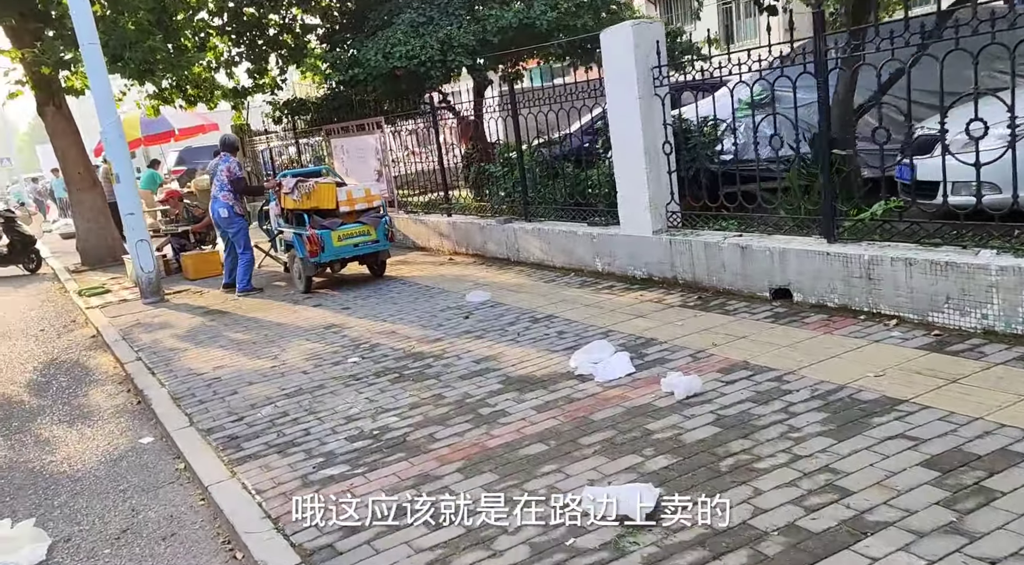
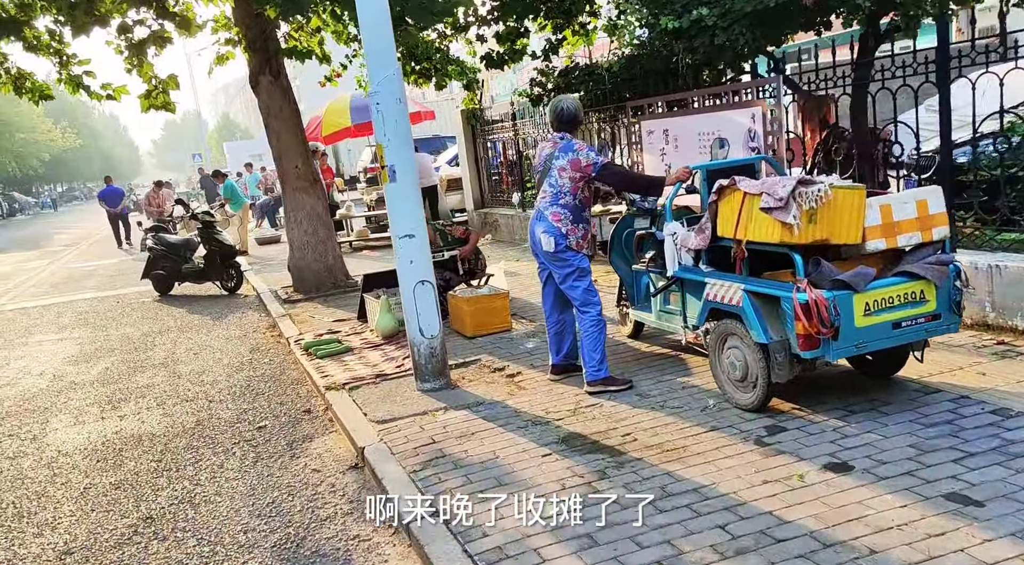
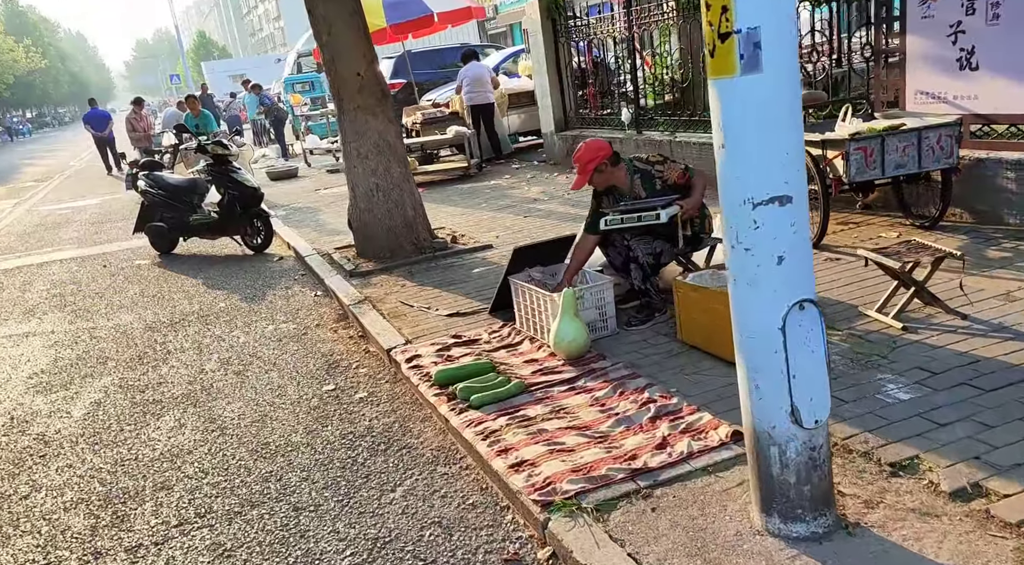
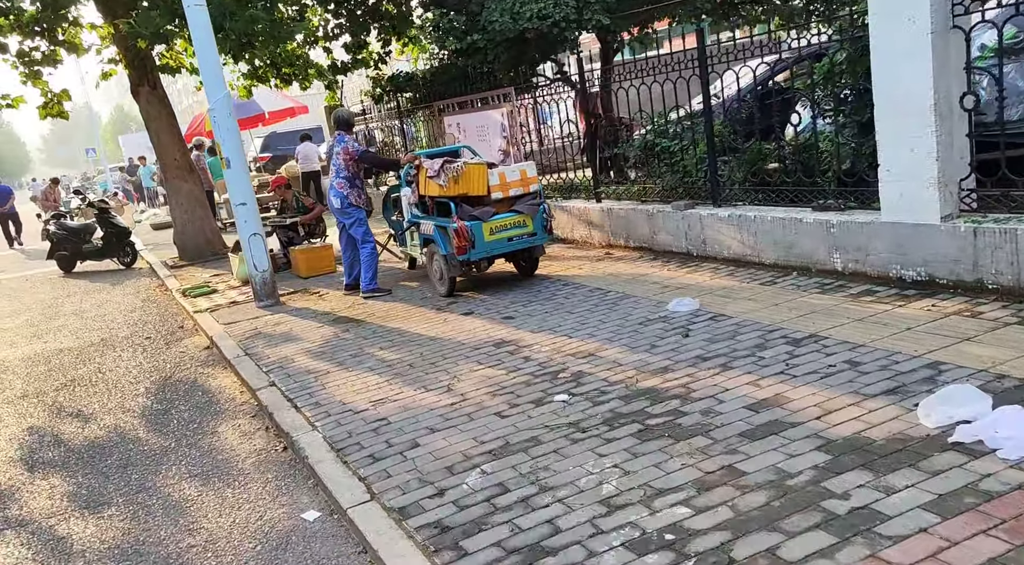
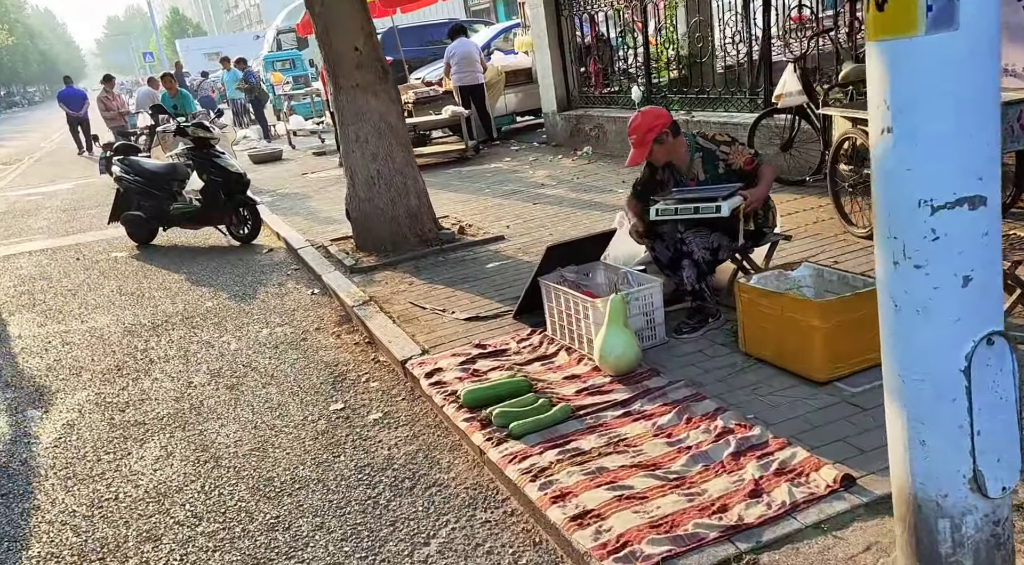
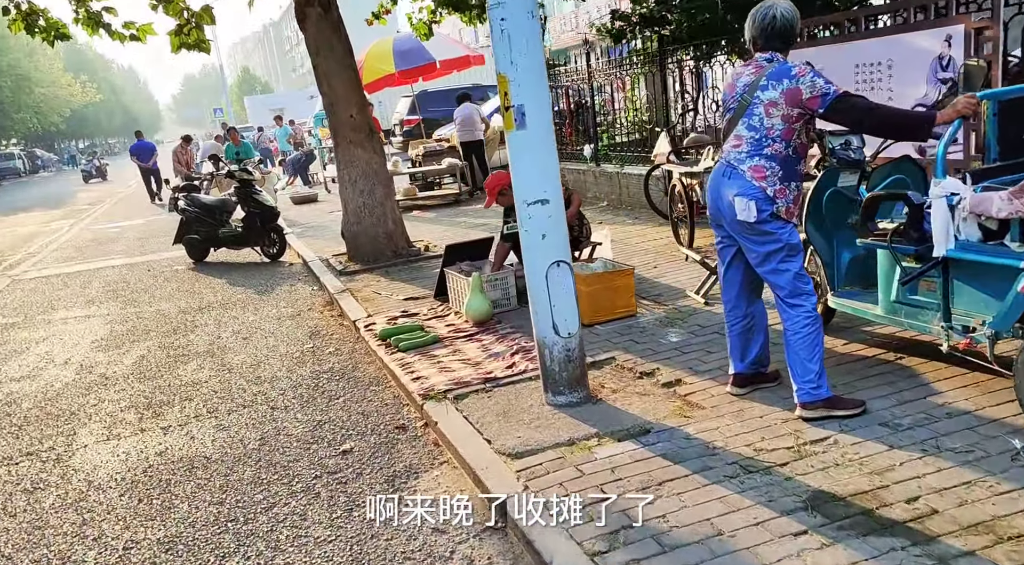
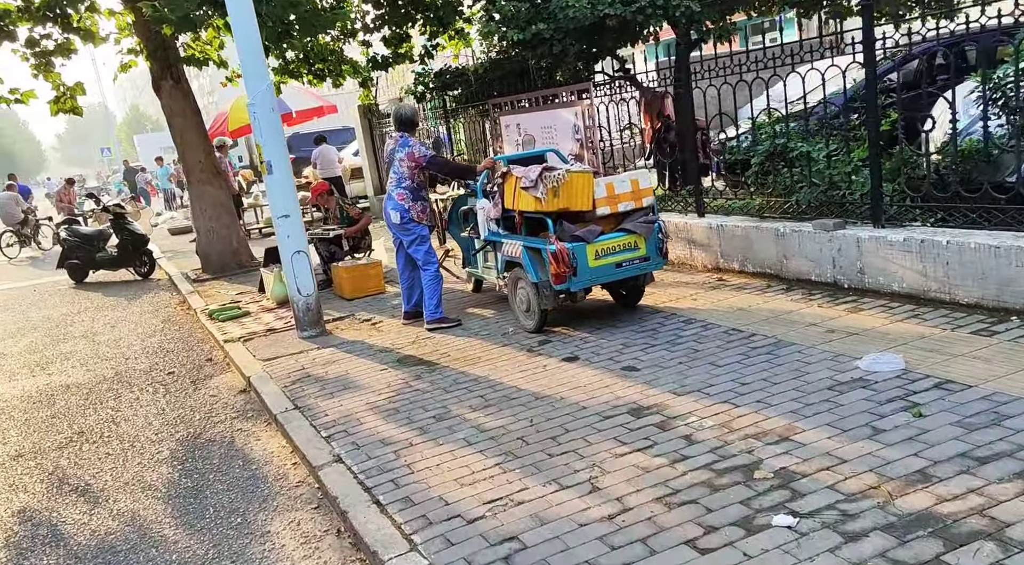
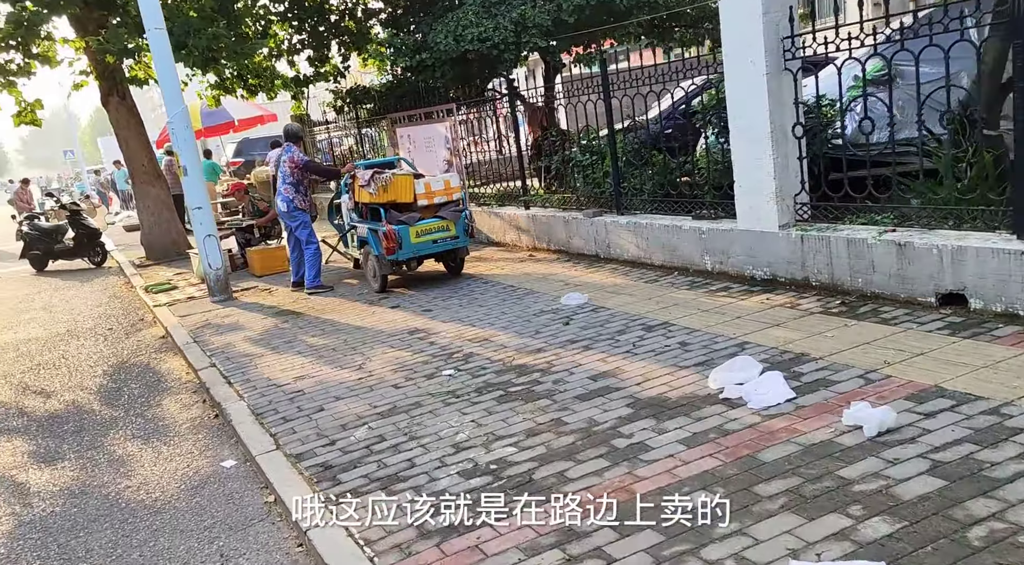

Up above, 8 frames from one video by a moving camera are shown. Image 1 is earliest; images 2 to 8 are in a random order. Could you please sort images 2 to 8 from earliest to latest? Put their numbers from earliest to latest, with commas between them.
8, 4, 7, 2, 6, 3, 5
